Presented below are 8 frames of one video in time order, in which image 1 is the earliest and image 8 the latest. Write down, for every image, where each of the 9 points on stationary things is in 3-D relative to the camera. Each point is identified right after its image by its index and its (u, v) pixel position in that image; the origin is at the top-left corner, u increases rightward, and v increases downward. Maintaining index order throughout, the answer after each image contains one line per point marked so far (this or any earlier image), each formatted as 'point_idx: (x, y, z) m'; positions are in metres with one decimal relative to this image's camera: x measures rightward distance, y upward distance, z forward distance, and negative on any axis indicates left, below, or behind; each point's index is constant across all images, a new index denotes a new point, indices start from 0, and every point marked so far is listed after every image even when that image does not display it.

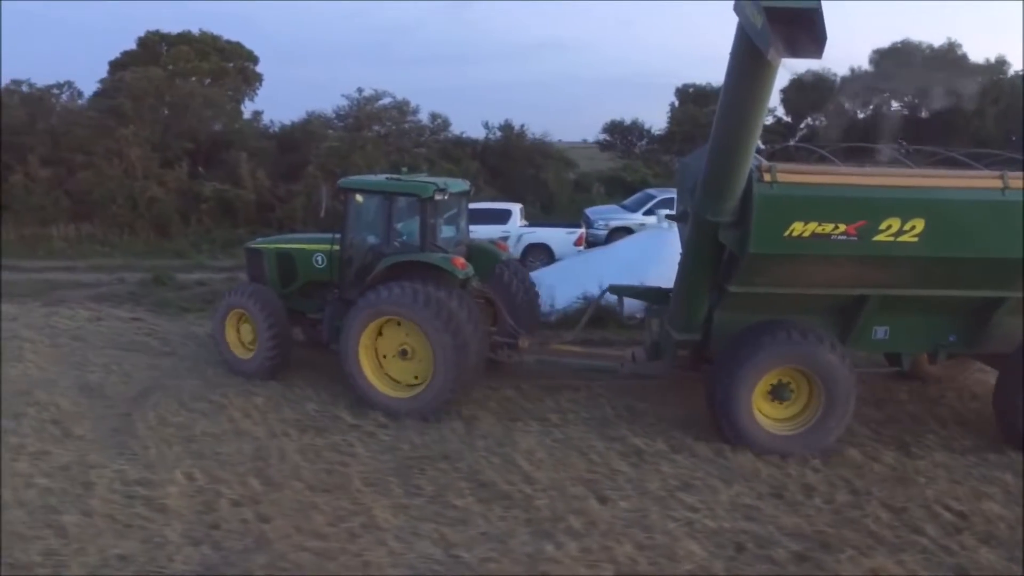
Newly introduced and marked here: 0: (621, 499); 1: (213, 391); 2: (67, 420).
0: (+0.6, -1.2, +4.6) m
1: (-2.3, -0.8, +6.1) m
2: (-3.0, -0.9, +5.4) m
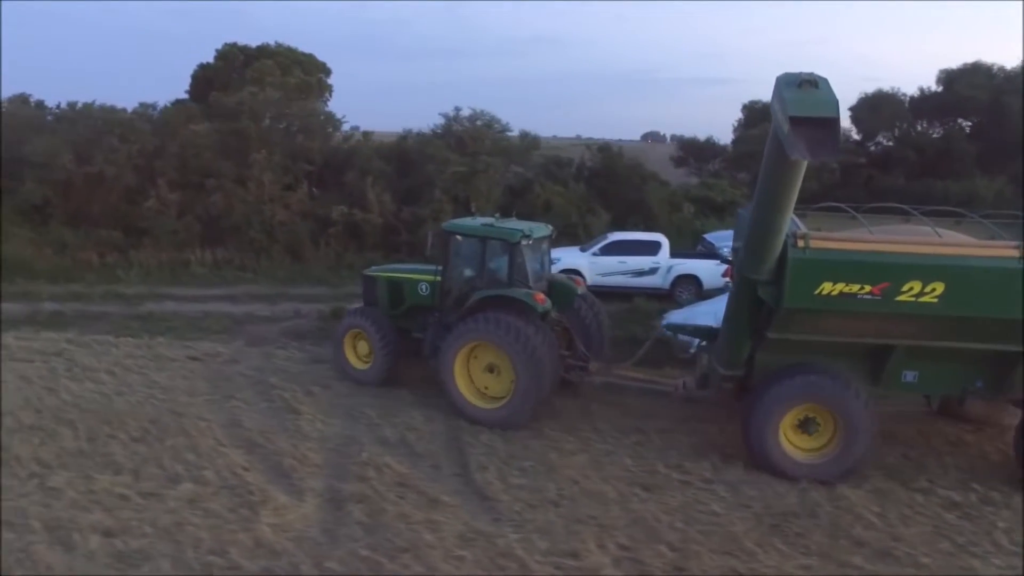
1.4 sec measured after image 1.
0: (+3.0, -1.7, +5.0) m
1: (0.0, -1.2, +6.3) m
2: (-0.7, -1.3, +5.6) m
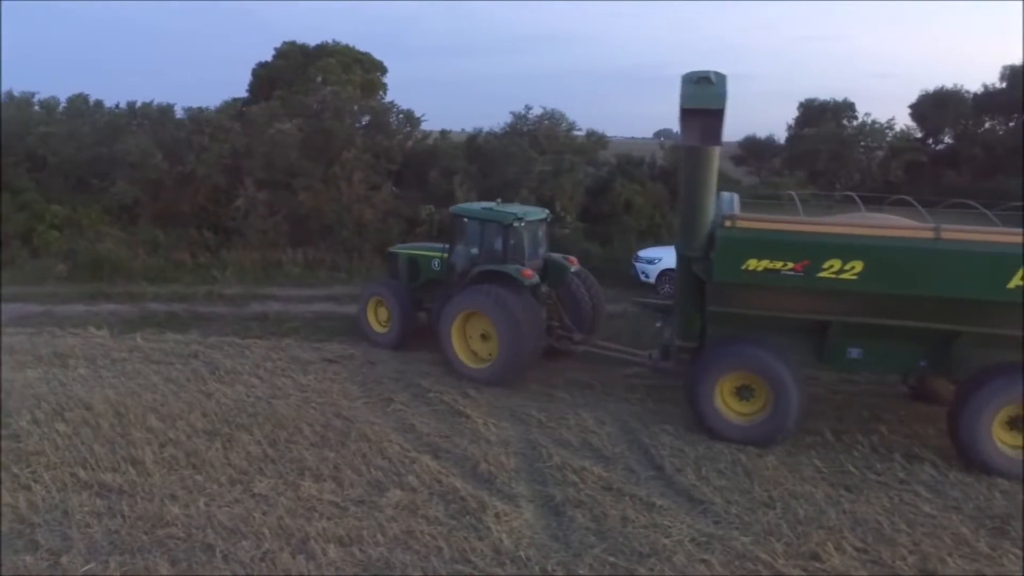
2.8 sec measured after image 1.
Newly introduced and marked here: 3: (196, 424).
0: (+4.4, -1.7, +5.0) m
1: (+1.4, -1.2, +6.2) m
2: (+0.7, -1.3, +5.5) m
3: (-2.5, -1.1, +6.4) m
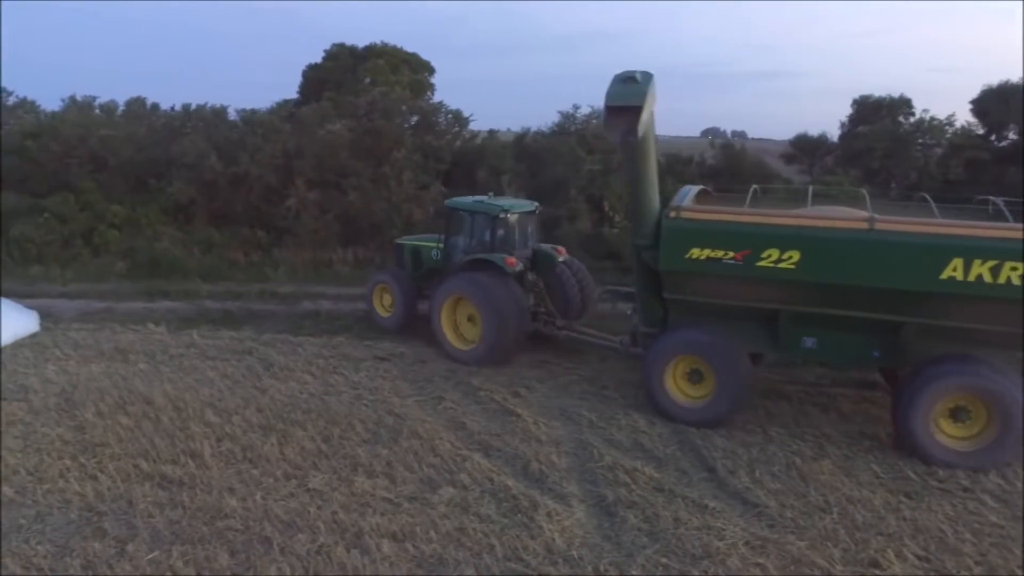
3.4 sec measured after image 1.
0: (+4.7, -1.7, +4.7) m
1: (+1.8, -1.2, +6.1) m
2: (+1.1, -1.3, +5.5) m
3: (-2.1, -1.1, +6.5) m
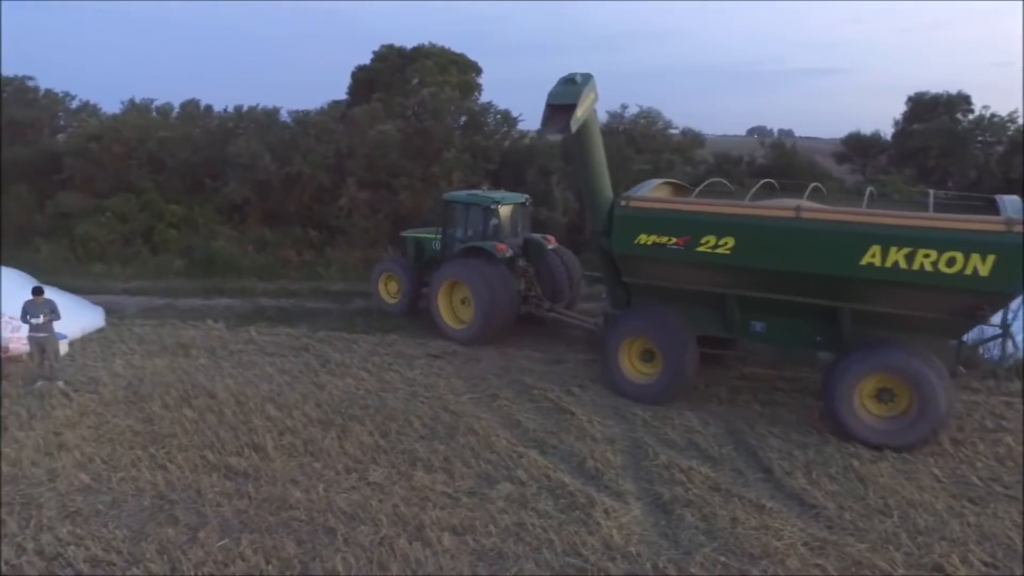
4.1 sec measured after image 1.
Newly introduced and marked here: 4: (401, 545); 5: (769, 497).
0: (+5.0, -1.7, +4.5) m
1: (+2.2, -1.2, +6.1) m
2: (+1.5, -1.3, +5.5) m
3: (-1.7, -1.0, +6.7) m
4: (-0.6, -1.5, +4.6) m
5: (+1.7, -1.4, +5.4) m
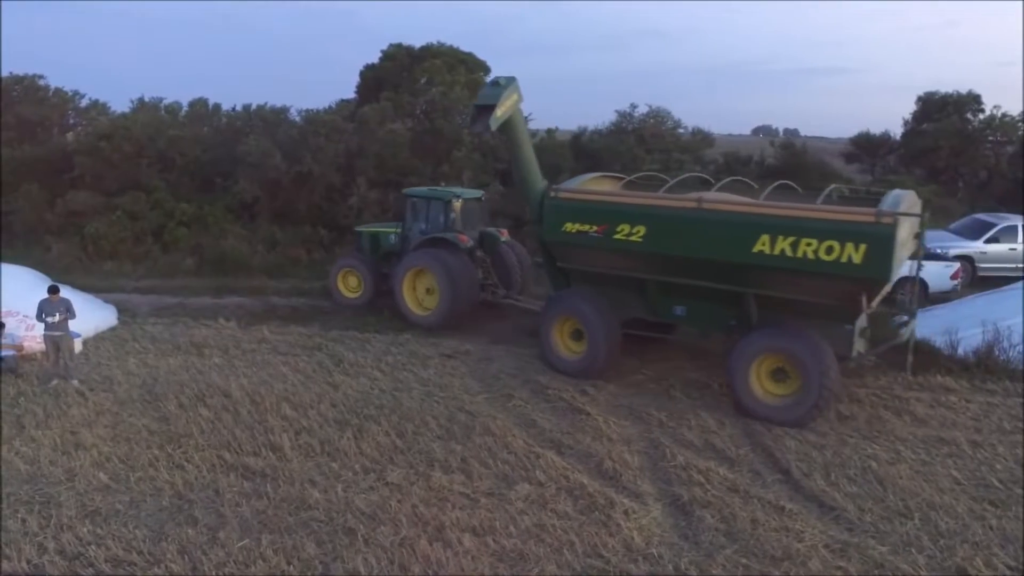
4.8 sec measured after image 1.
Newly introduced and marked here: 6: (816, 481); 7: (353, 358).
0: (+5.1, -1.7, +4.5) m
1: (+2.4, -1.2, +6.0) m
2: (+1.6, -1.3, +5.5) m
3: (-1.5, -1.0, +6.7) m
4: (-0.5, -1.5, +4.6) m
5: (+1.8, -1.4, +5.4) m
6: (+2.1, -1.3, +5.5) m
7: (-1.6, -0.7, +8.2) m
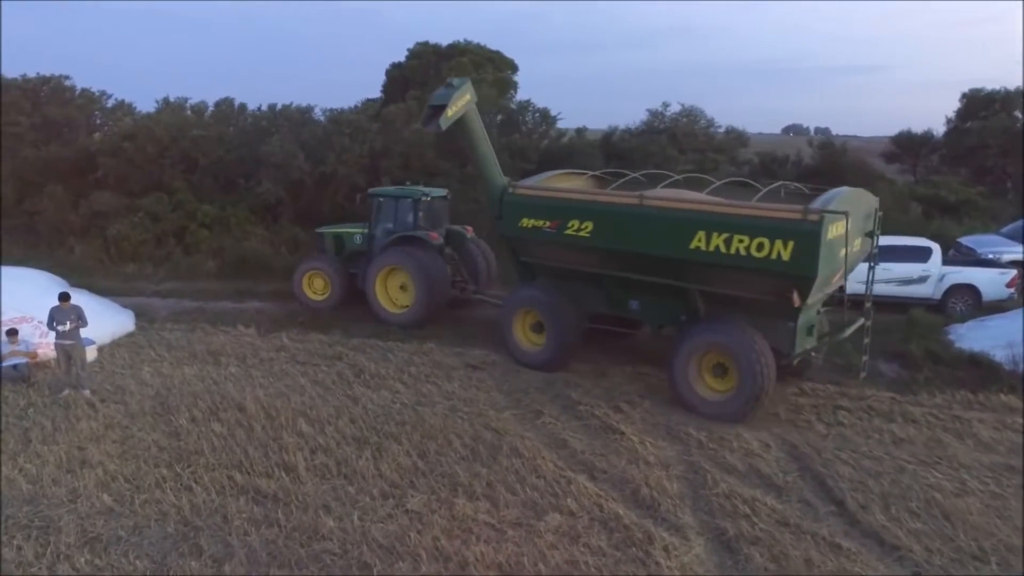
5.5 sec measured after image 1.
0: (+5.3, -1.8, +3.9) m
1: (+2.6, -1.3, +5.6) m
2: (+1.8, -1.4, +5.0) m
3: (-1.3, -1.1, +6.3) m
4: (-0.4, -1.6, +4.2) m
5: (+2.0, -1.5, +4.9) m
6: (+2.3, -1.4, +5.1) m
7: (-1.3, -0.8, +7.8) m
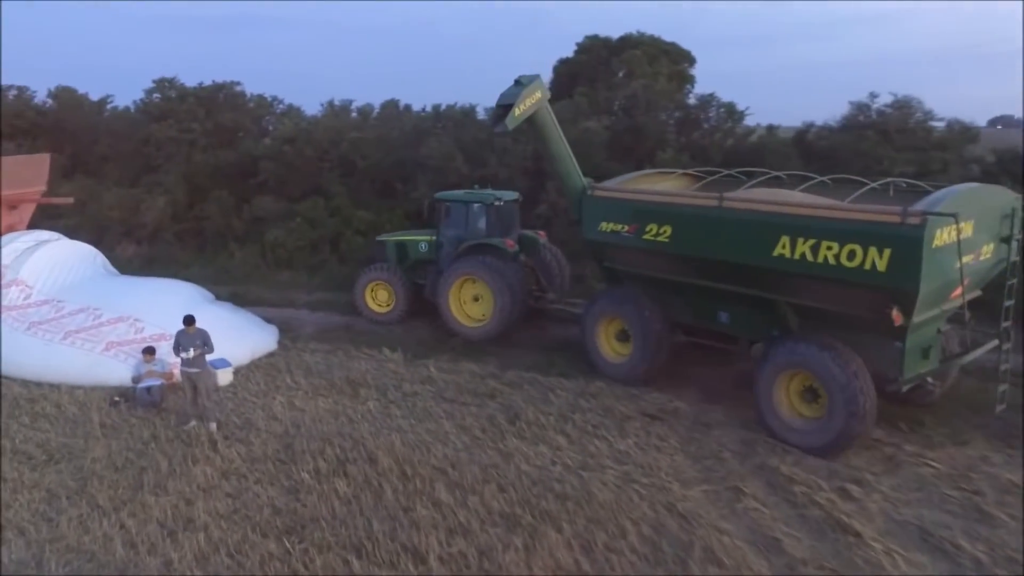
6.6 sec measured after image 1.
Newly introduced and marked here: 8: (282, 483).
0: (+5.8, -2.2, +1.4) m
1: (+3.5, -1.7, +3.6) m
2: (+2.6, -1.7, +3.2) m
3: (-0.1, -1.3, +5.0) m
4: (+0.4, -1.8, +2.8) m
5: (+2.8, -1.8, +3.0) m
6: (+3.1, -1.7, +3.1) m
7: (+0.1, -1.0, +6.5) m
8: (-1.6, -1.3, +5.5) m
